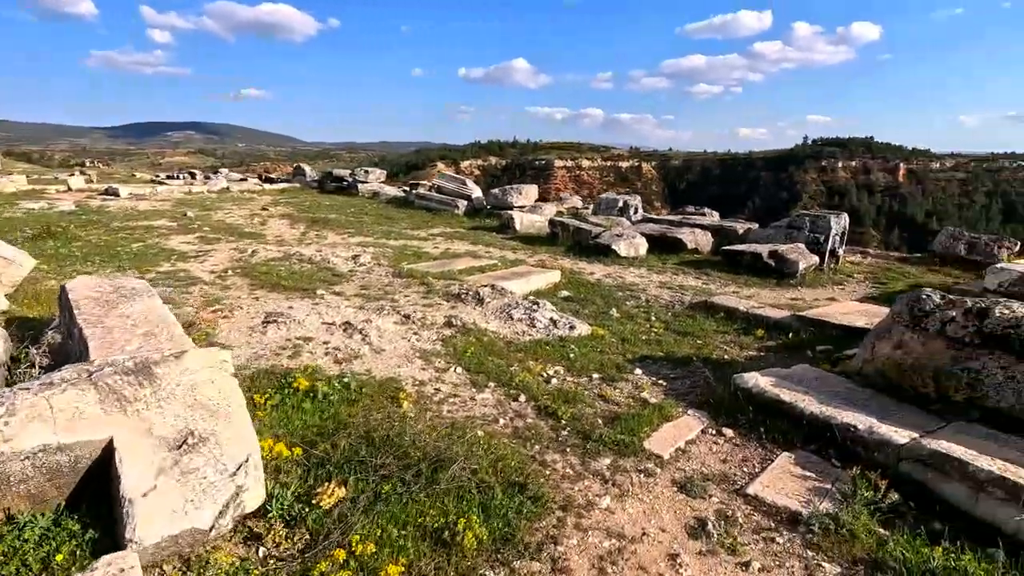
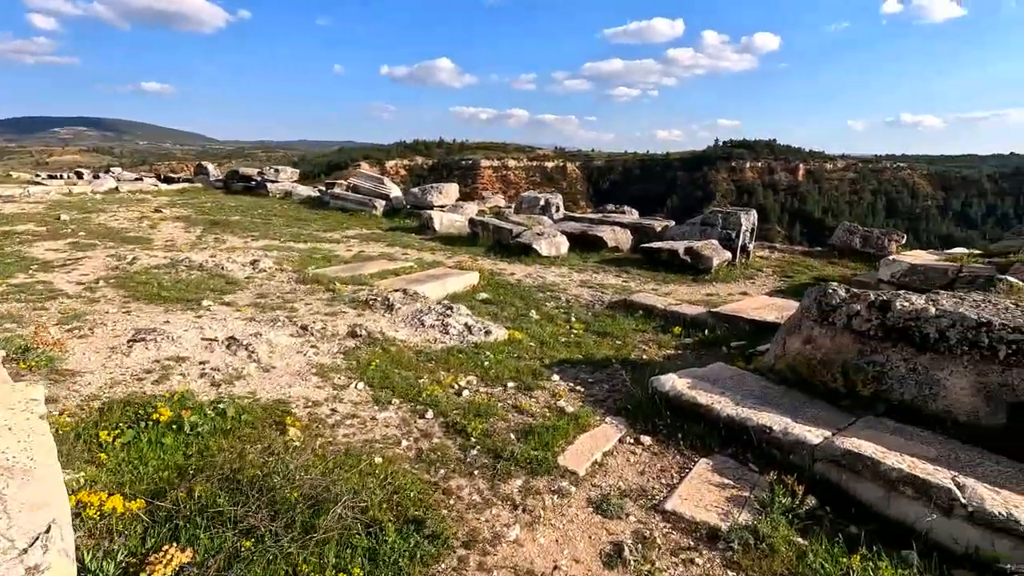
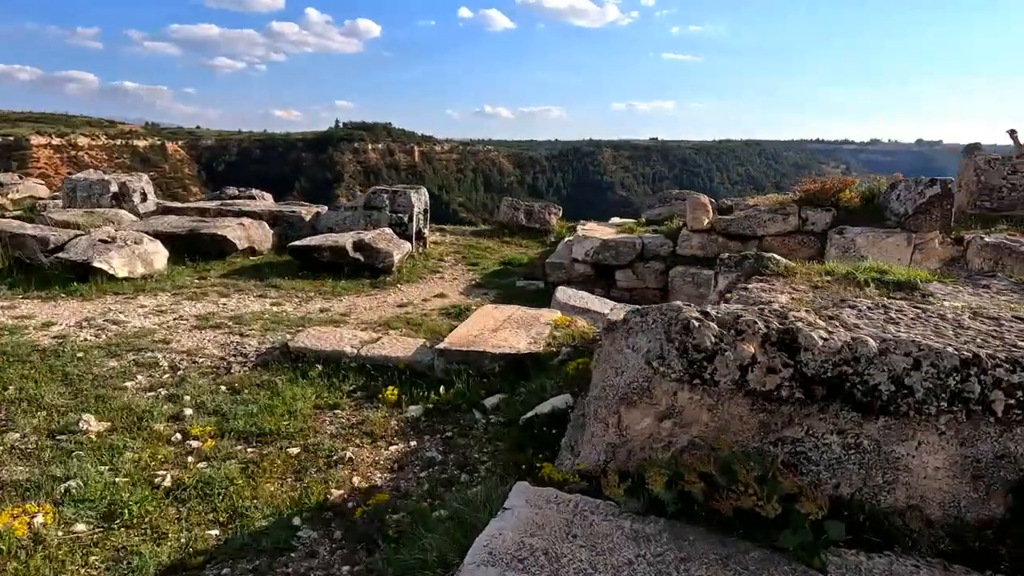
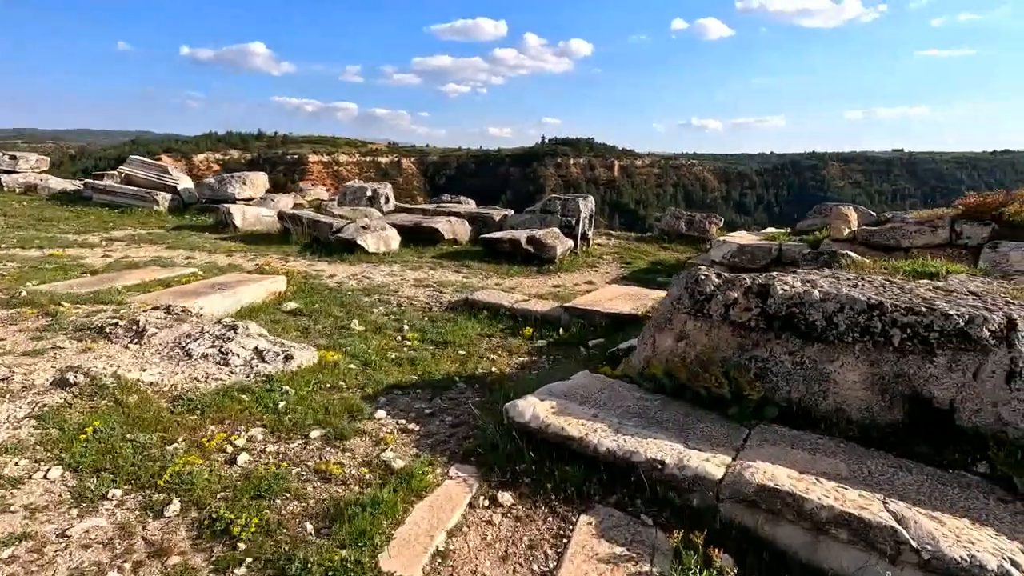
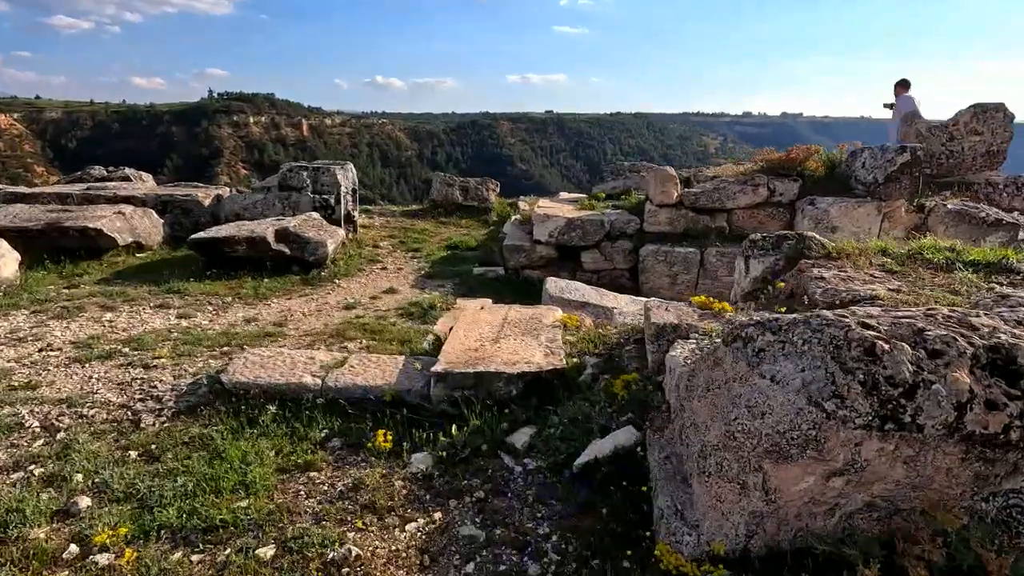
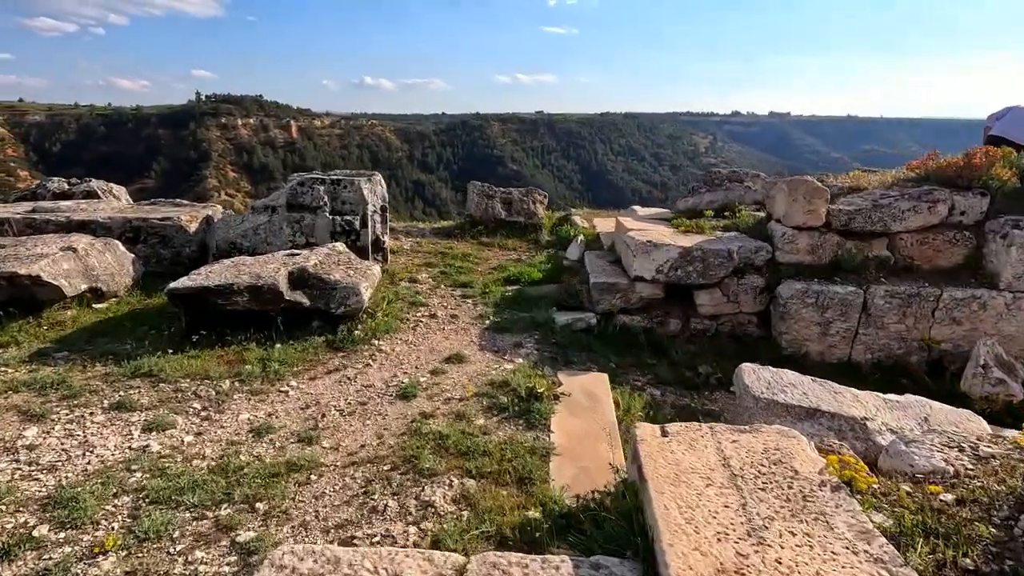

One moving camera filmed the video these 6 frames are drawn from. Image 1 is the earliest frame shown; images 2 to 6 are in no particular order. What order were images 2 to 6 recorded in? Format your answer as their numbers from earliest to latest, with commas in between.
2, 4, 3, 5, 6
